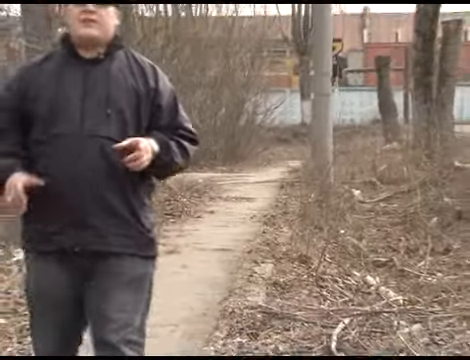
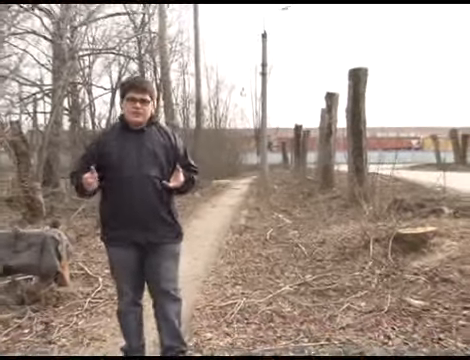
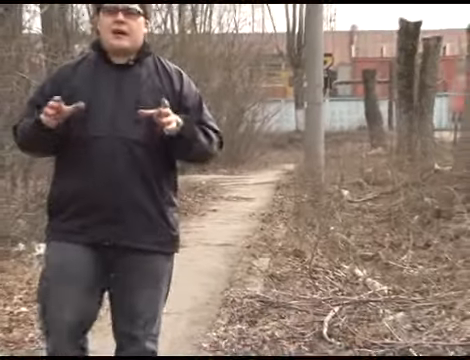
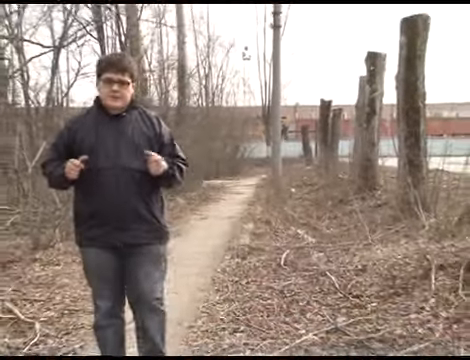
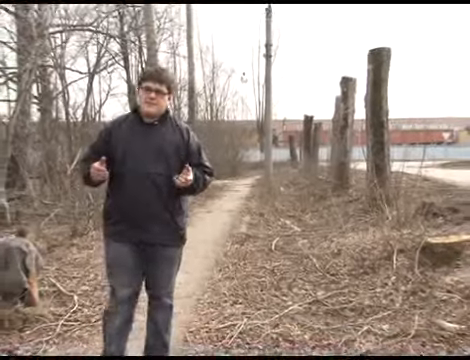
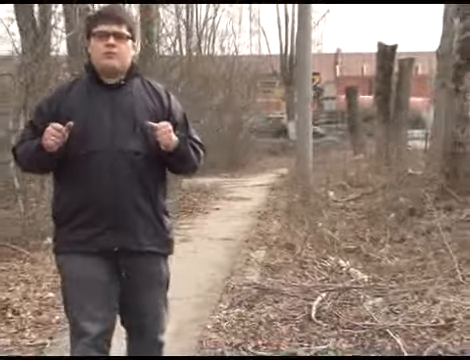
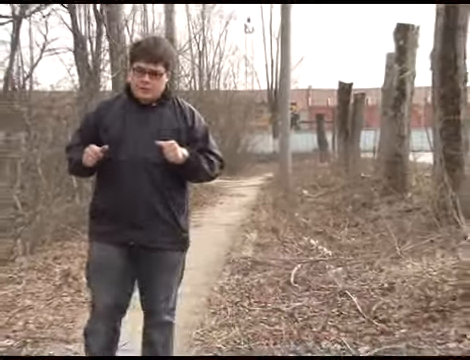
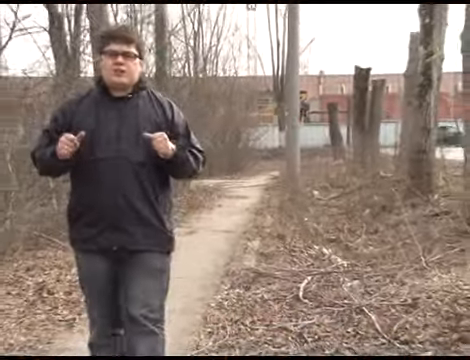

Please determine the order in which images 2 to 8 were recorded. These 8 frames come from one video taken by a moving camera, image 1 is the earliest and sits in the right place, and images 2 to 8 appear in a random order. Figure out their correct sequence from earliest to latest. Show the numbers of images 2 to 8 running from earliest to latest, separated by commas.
3, 6, 8, 7, 4, 5, 2
